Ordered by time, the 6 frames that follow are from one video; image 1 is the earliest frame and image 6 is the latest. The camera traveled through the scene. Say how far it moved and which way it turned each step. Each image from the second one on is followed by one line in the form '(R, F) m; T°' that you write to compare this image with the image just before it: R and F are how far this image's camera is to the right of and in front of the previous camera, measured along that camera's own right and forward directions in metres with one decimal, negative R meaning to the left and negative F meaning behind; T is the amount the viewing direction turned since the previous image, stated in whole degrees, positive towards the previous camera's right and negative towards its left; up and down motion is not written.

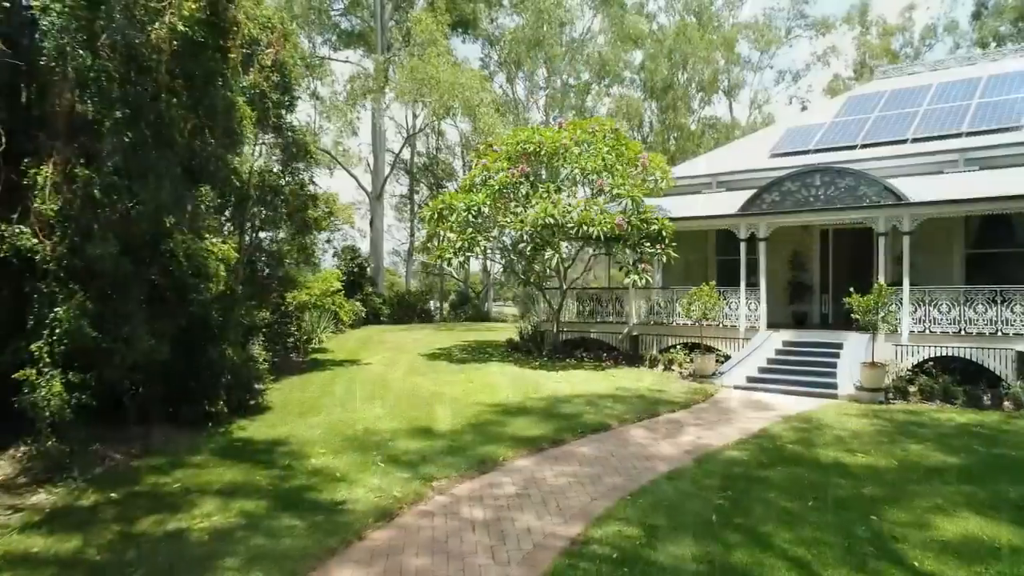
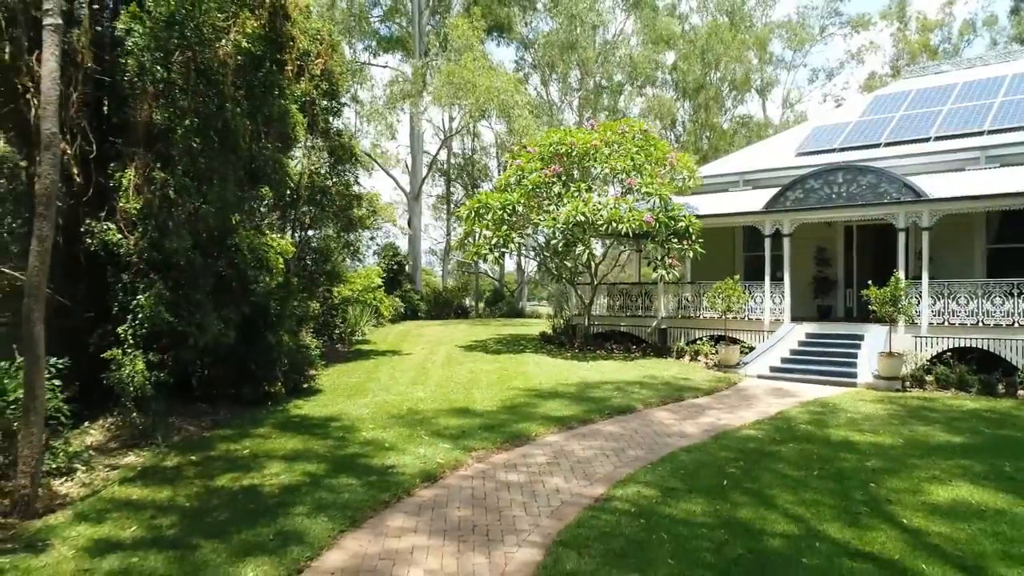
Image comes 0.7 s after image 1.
(0.0, -0.8) m; -3°
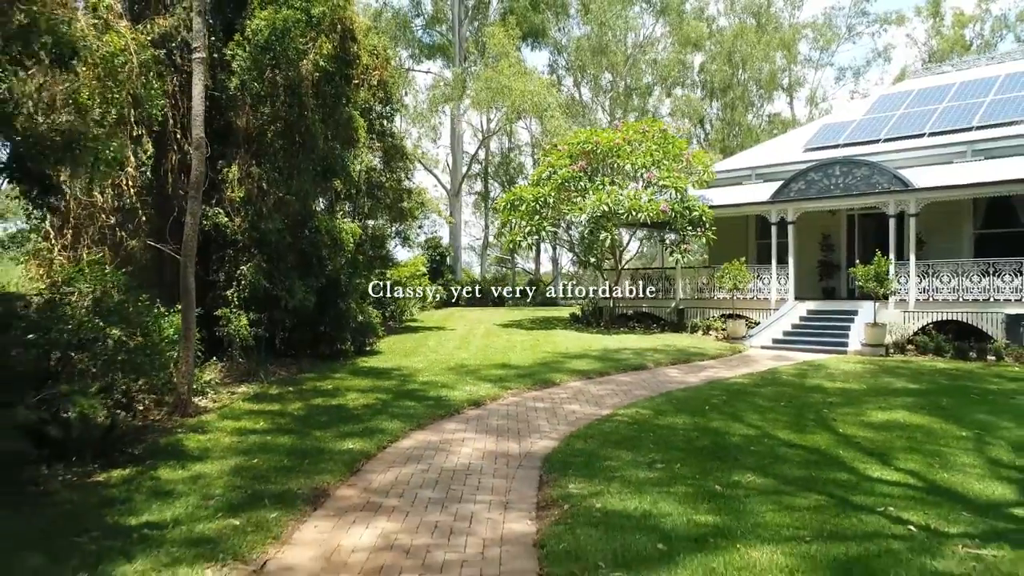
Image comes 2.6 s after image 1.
(+0.1, -2.0) m; -3°
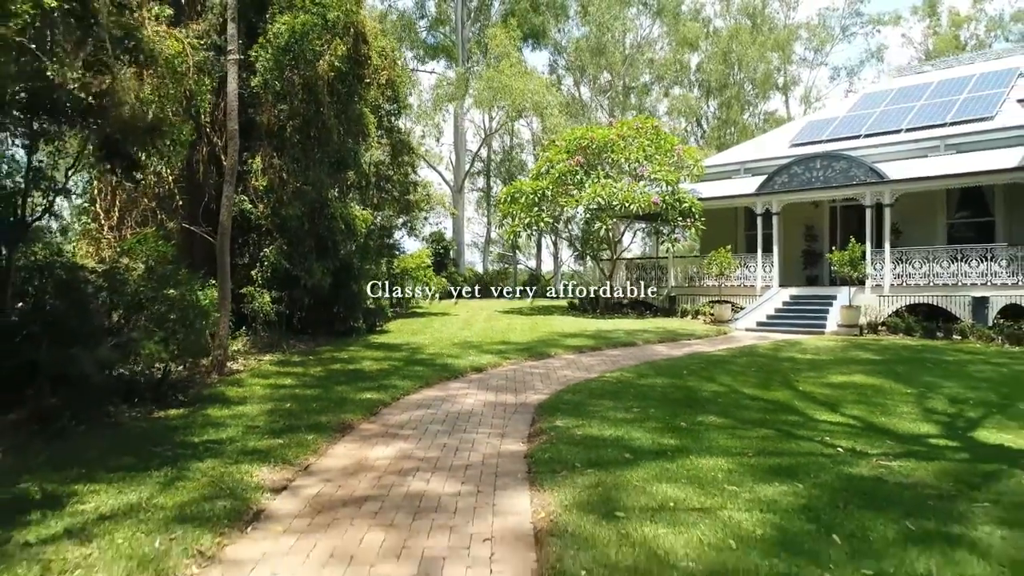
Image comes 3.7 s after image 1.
(+0.1, -1.0) m; 0°
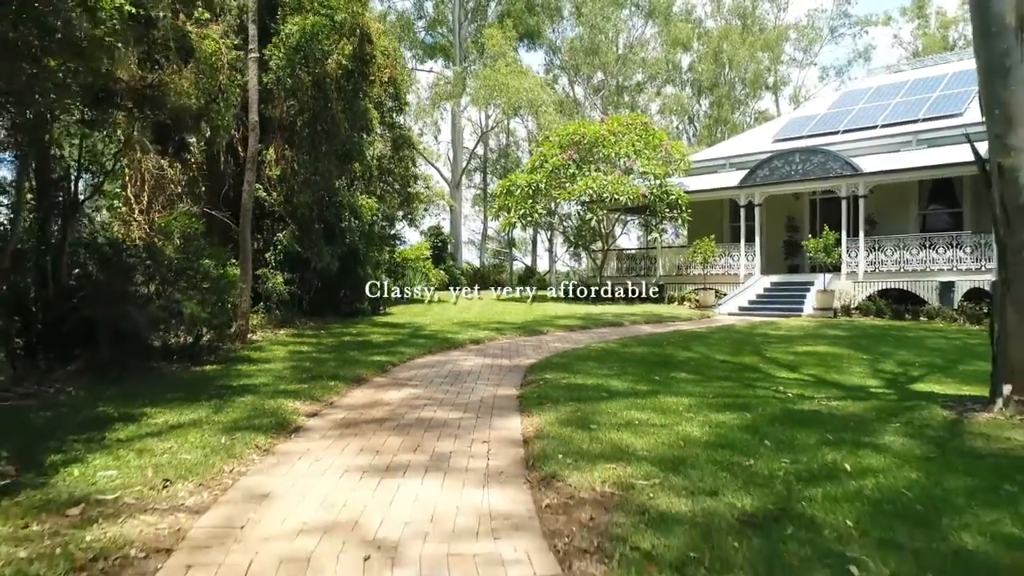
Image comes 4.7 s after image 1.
(0.0, -1.0) m; 0°
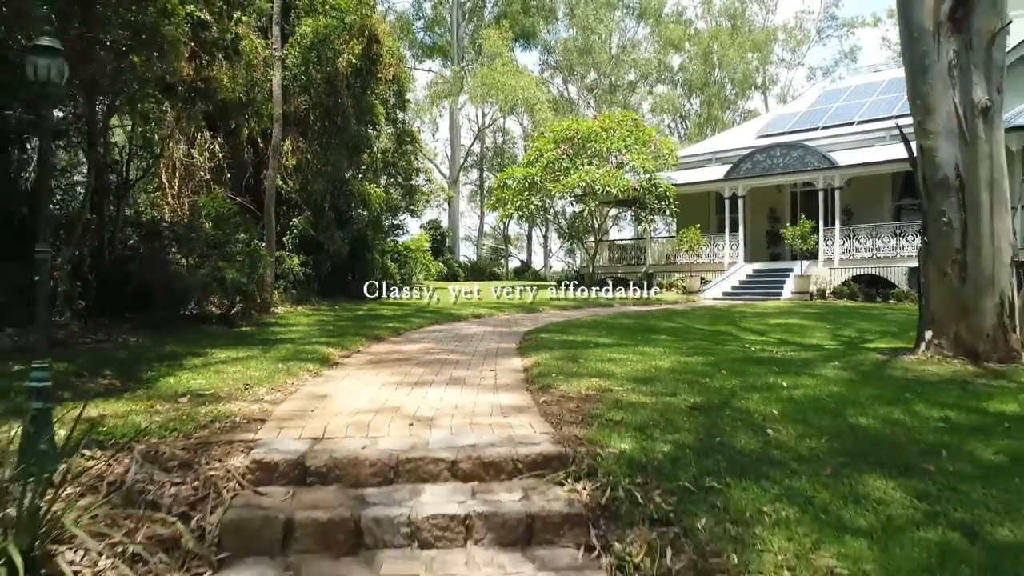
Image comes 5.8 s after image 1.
(-0.1, -1.1) m; 0°
